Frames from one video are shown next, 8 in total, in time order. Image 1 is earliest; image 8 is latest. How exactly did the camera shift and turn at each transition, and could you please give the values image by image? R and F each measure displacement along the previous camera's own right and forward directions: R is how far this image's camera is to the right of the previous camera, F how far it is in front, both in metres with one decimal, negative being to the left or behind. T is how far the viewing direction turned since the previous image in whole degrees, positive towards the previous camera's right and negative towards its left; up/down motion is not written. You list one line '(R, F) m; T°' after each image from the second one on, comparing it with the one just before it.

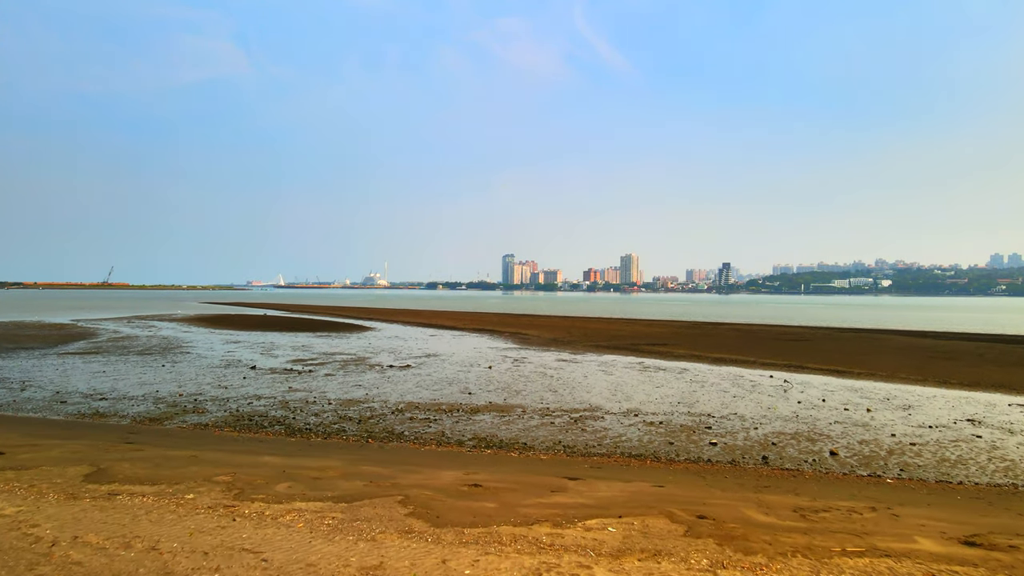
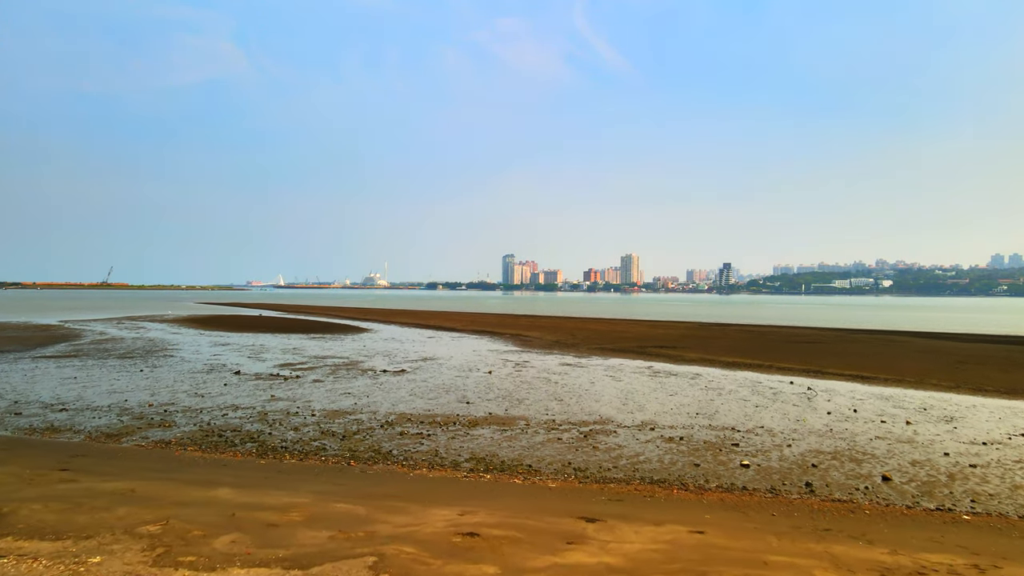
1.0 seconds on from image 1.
(0.0, +1.1) m; 0°
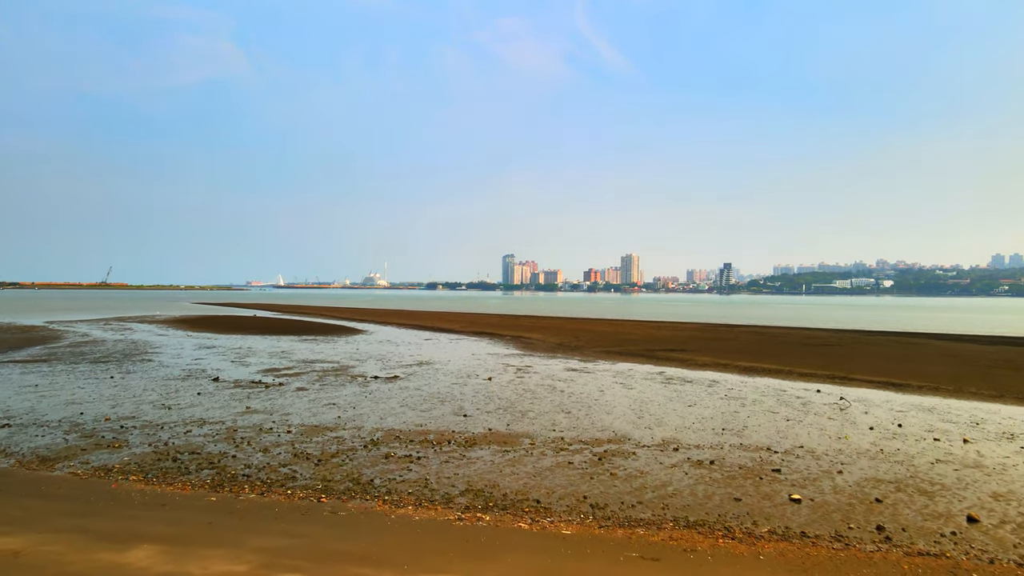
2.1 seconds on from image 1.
(0.0, +1.2) m; 0°
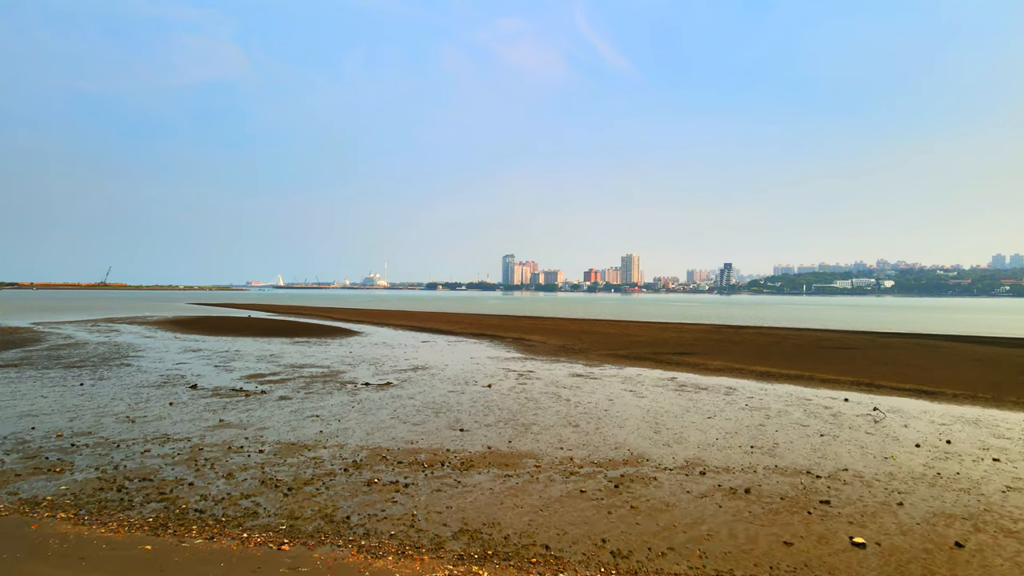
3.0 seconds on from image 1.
(0.0, +1.1) m; 0°
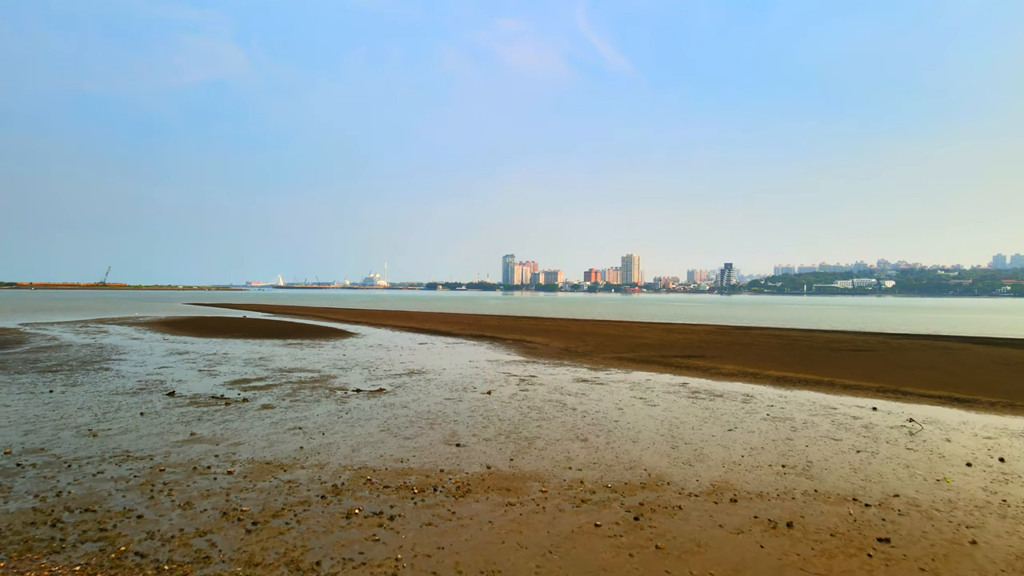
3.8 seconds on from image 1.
(0.0, +1.0) m; 0°
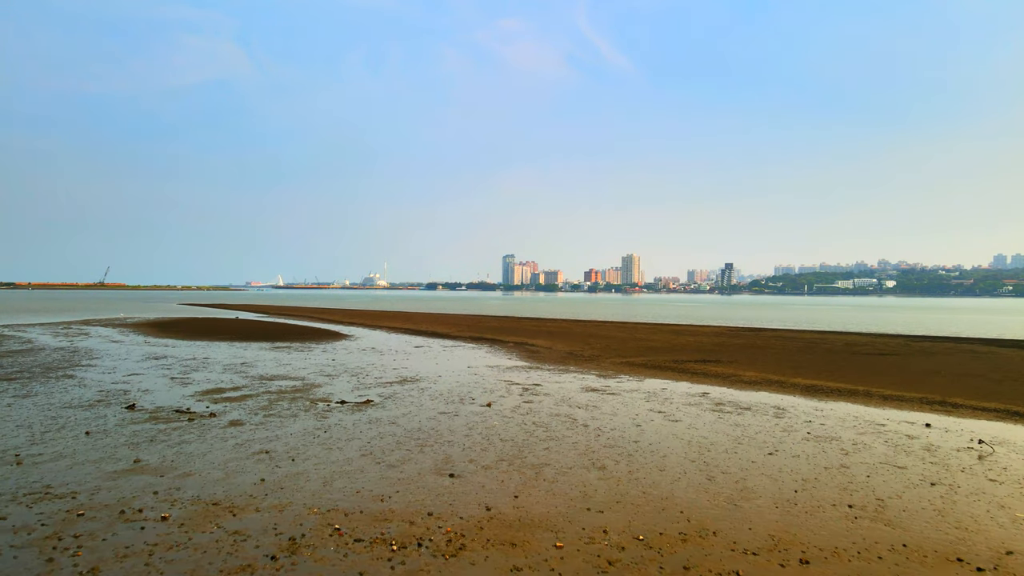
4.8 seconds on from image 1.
(0.0, +1.4) m; 0°
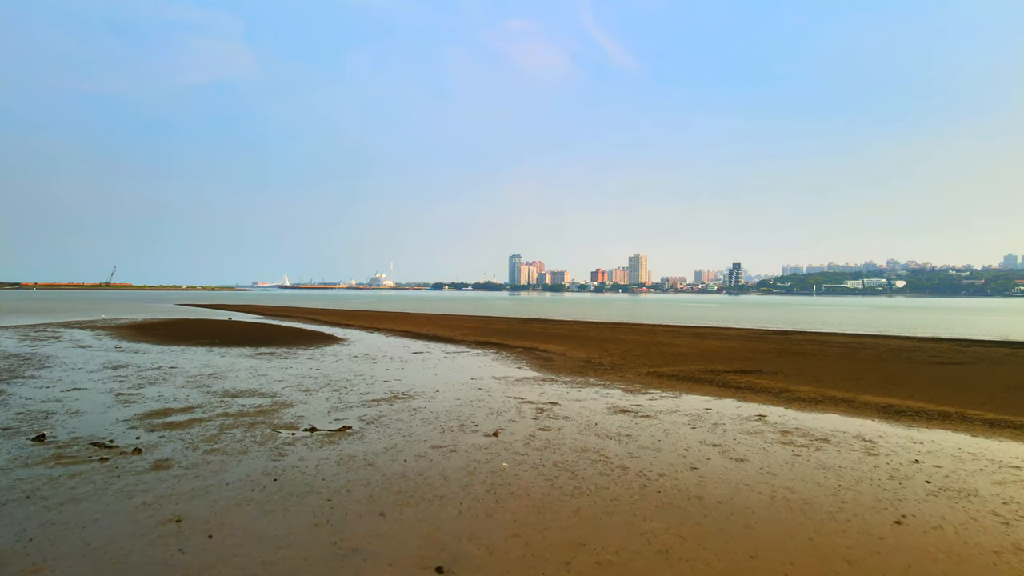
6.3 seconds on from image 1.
(-0.1, +2.5) m; 0°
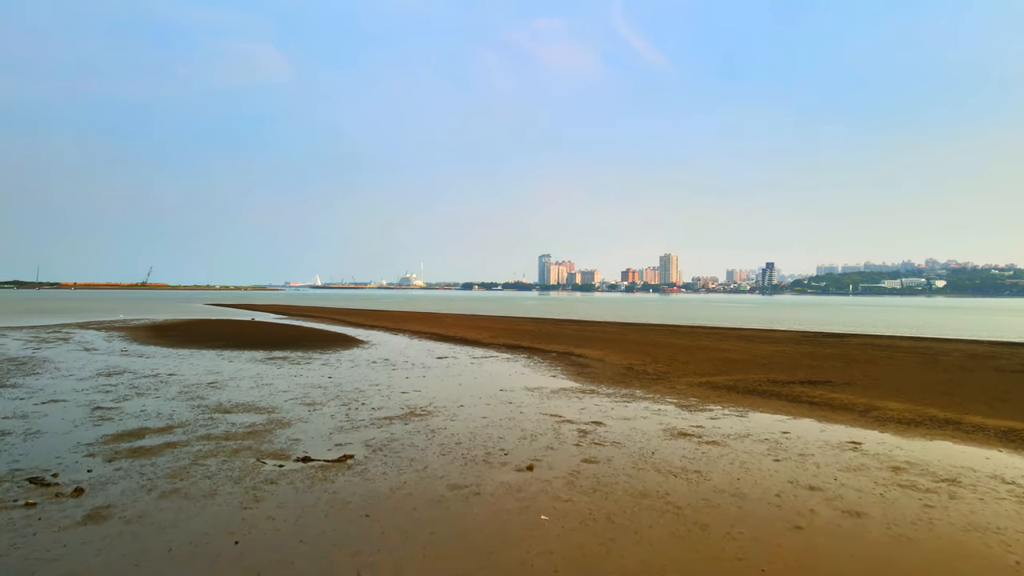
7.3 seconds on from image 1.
(-0.1, +1.9) m; -2°
